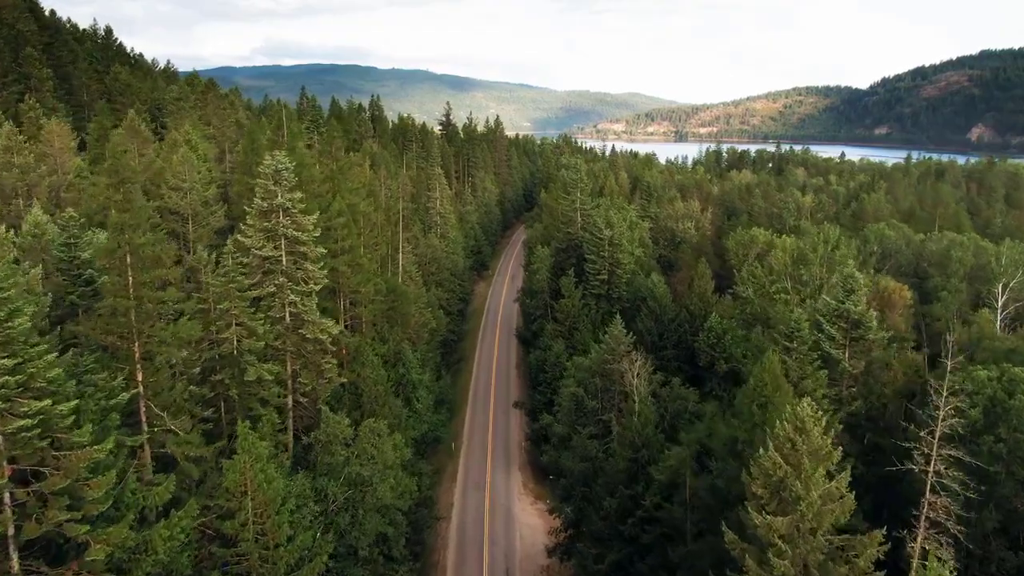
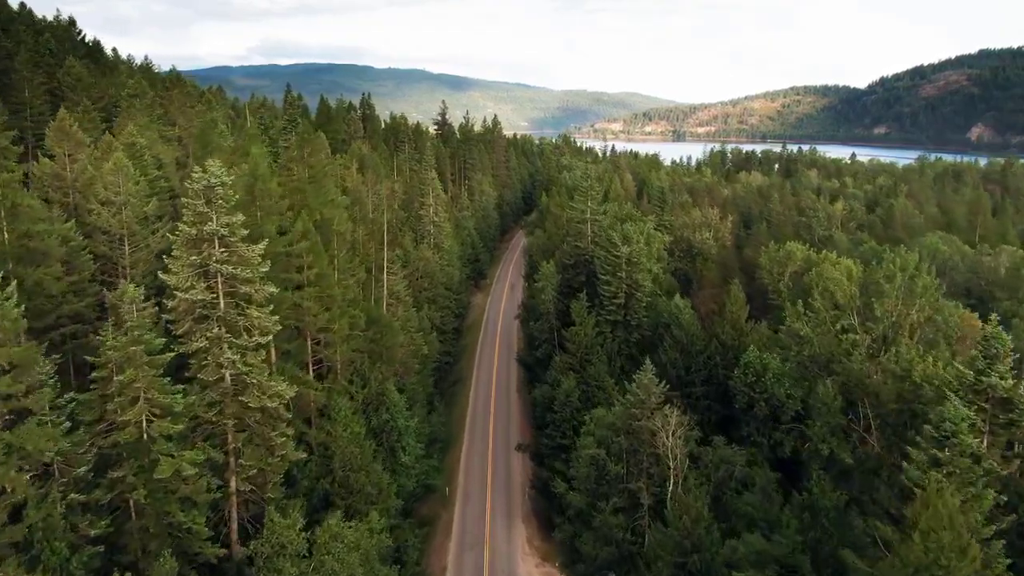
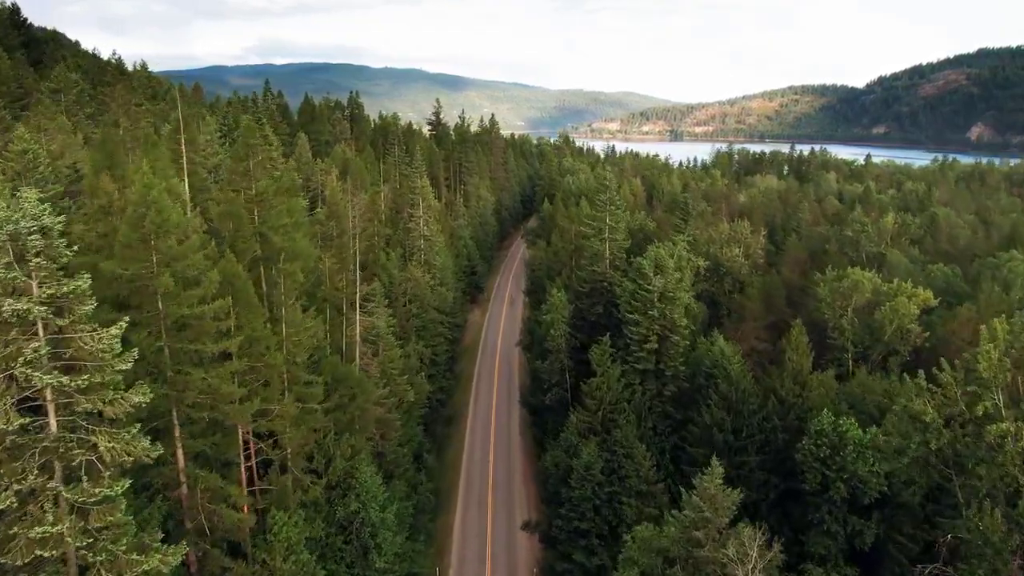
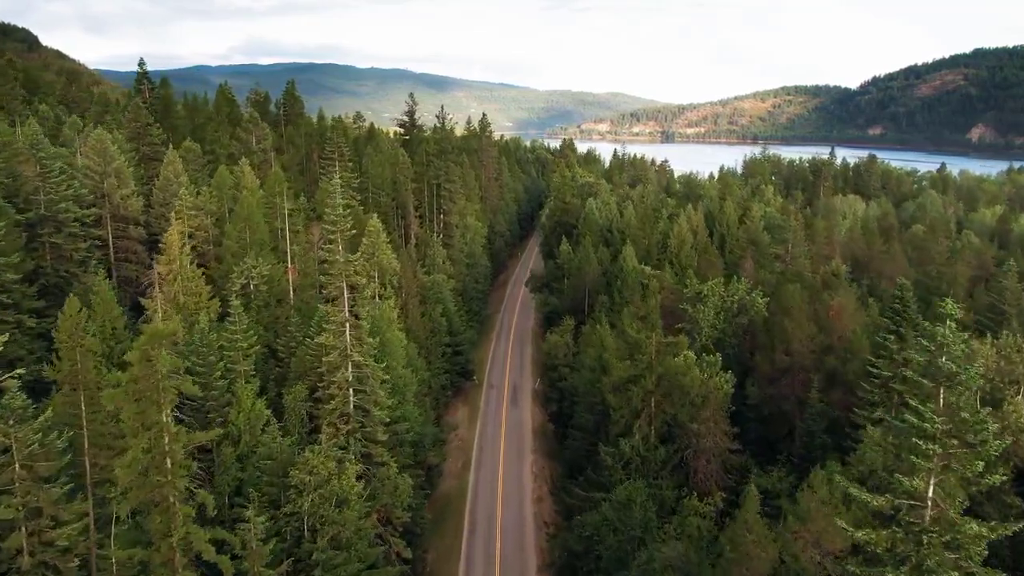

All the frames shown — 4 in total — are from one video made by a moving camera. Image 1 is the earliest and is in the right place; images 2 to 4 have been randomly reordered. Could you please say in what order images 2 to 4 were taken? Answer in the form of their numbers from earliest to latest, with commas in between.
2, 3, 4
